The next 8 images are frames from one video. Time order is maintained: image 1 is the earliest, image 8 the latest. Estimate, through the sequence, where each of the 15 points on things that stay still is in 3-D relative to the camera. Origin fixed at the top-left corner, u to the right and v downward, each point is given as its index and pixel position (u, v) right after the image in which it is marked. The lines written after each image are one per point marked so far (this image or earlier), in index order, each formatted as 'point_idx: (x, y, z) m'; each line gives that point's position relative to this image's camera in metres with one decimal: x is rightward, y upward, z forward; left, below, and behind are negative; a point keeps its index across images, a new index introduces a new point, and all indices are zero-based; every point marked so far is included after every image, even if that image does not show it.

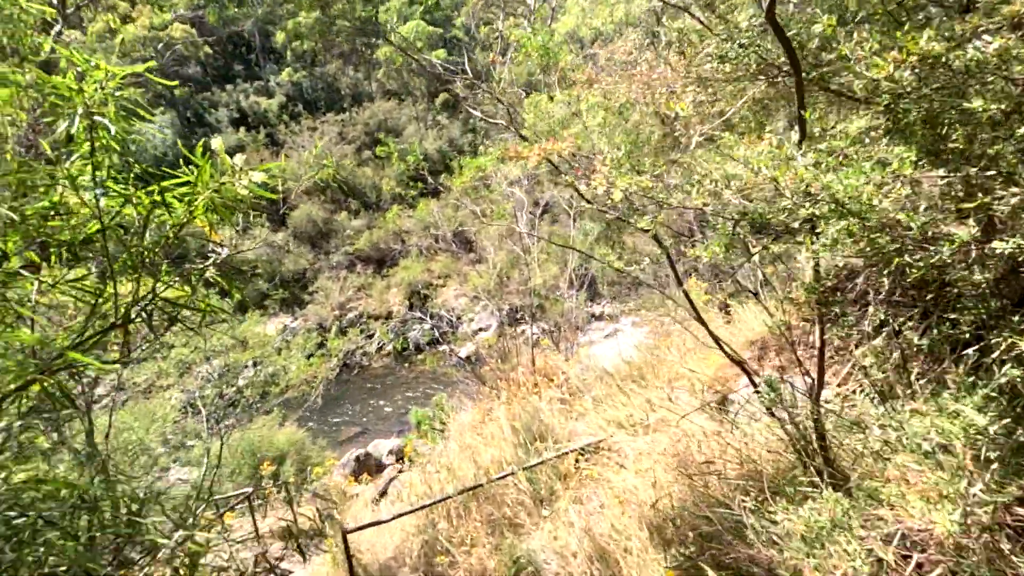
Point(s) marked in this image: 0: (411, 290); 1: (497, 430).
0: (-3.6, -0.1, +19.7) m
1: (-0.1, -1.3, +4.8) m
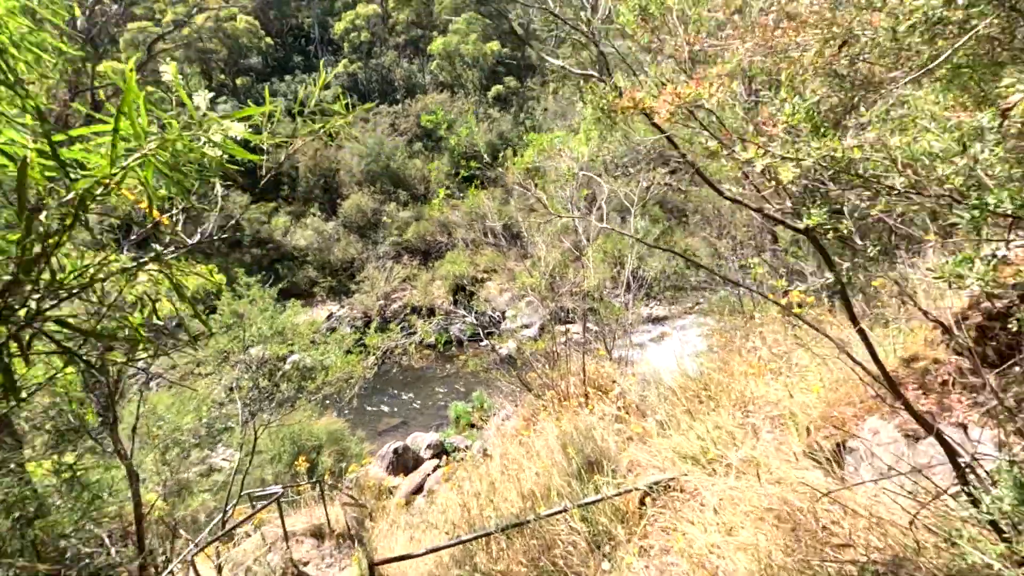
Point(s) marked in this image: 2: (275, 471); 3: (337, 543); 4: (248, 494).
0: (-2.0, +0.2, +19.5) m
1: (+0.3, -1.3, +4.3) m
2: (-4.5, -3.5, +10.3) m
3: (-1.9, -2.7, +5.7) m
4: (-2.7, -2.2, +5.7) m
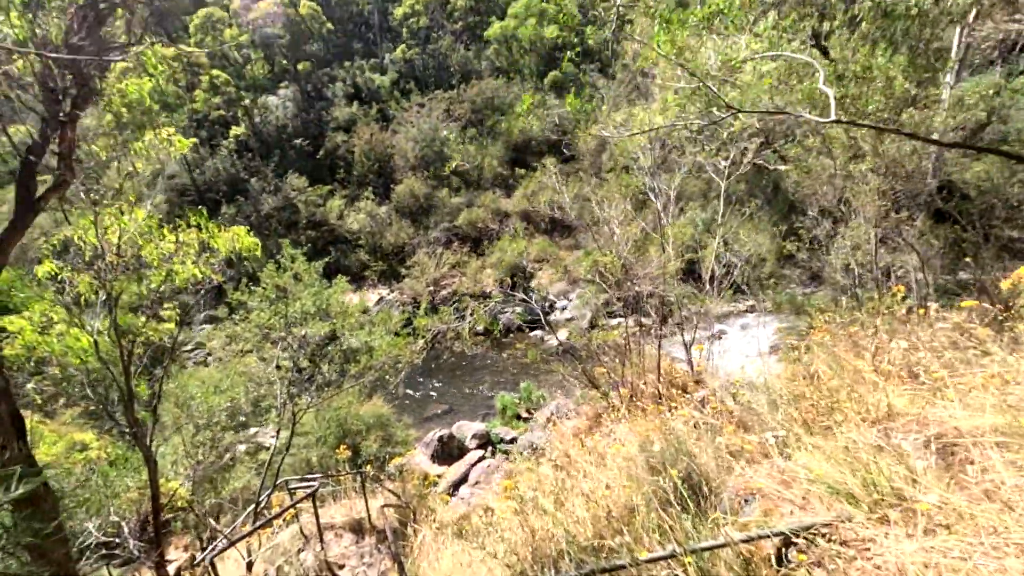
0: (-0.1, +0.6, +19.0) m
1: (+0.8, -1.2, +3.6) m
2: (-3.6, -3.1, +10.1) m
3: (-1.3, -2.5, +5.2) m
4: (-2.2, -1.9, +5.3) m
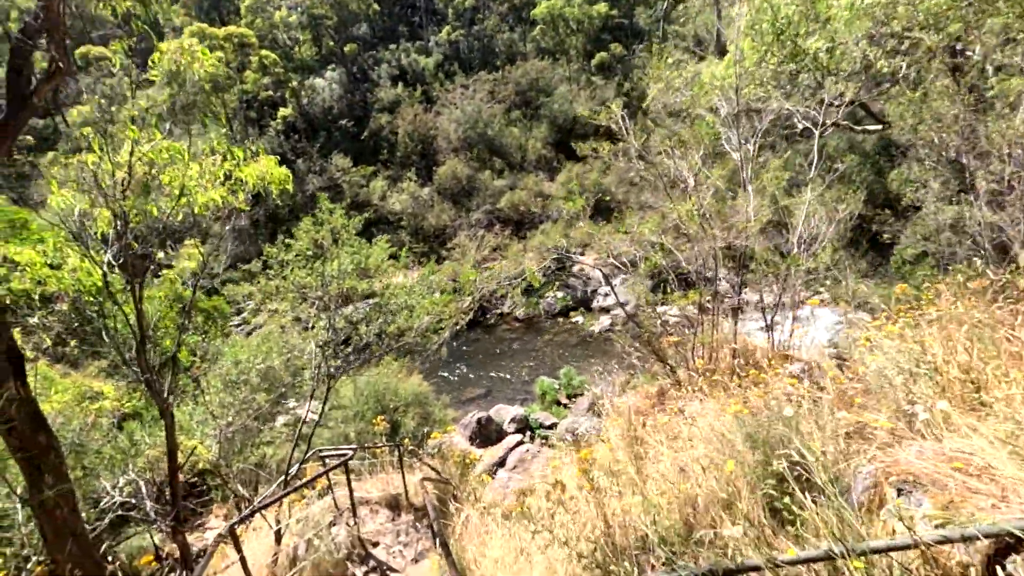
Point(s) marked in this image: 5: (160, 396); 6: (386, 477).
0: (+1.4, +1.2, +18.4) m
1: (+1.1, -0.9, +3.1) m
2: (-2.8, -2.6, +9.9) m
3: (-0.9, -2.1, +4.8) m
4: (-1.7, -1.5, +4.9) m
5: (-1.9, -0.6, +2.9) m
6: (-1.3, -2.0, +5.7) m
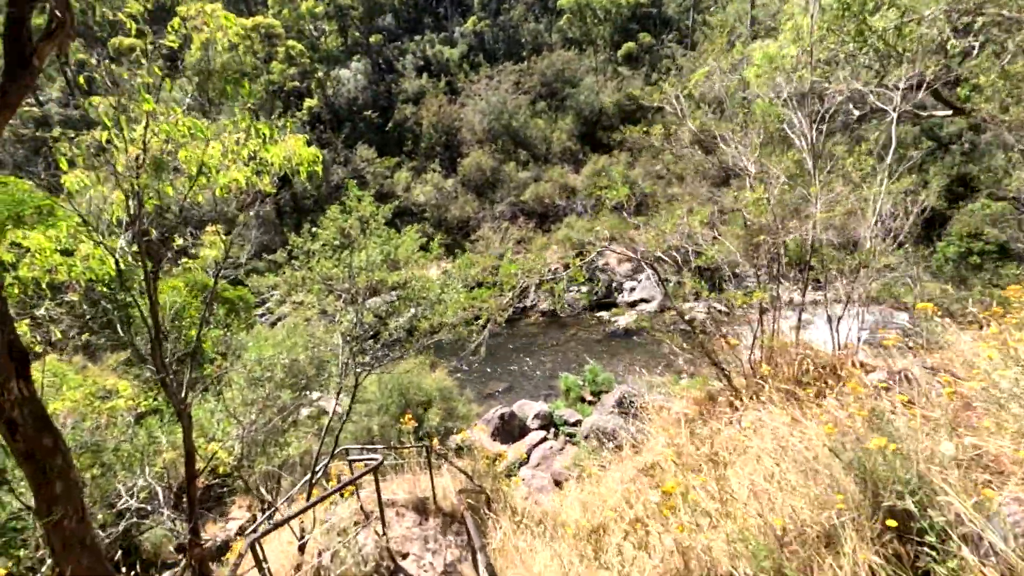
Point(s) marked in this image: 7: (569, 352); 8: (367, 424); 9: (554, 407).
0: (+2.2, +1.4, +18.0) m
1: (+1.3, -0.9, +2.7) m
2: (-2.4, -2.4, +9.7) m
3: (-0.6, -2.0, +4.6) m
4: (-1.4, -1.4, +4.7) m
5: (-1.7, -0.5, +2.7) m
6: (-1.0, -1.9, +5.4) m
7: (+1.7, -1.9, +16.1) m
8: (-2.6, -2.4, +9.5) m
9: (+0.9, -2.7, +12.0) m
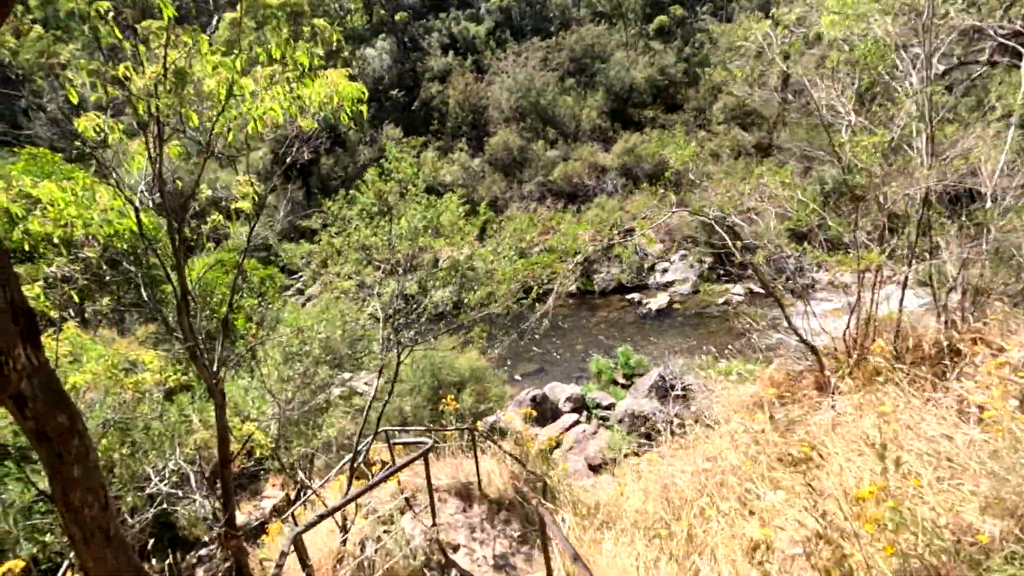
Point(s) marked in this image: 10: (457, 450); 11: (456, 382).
0: (+3.2, +2.0, +17.4) m
1: (+1.7, -0.7, +2.3) m
2: (-1.7, -2.0, +9.4) m
3: (-0.2, -1.8, +4.2) m
4: (-1.0, -1.2, +4.4) m
5: (-1.3, -0.4, +2.4) m
6: (-0.5, -1.7, +5.1) m
7: (+2.6, -1.3, +15.7) m
8: (-1.9, -2.0, +9.3) m
9: (+1.7, -2.2, +11.6) m
10: (-0.6, -1.7, +5.6) m
11: (-1.0, -1.7, +10.0) m
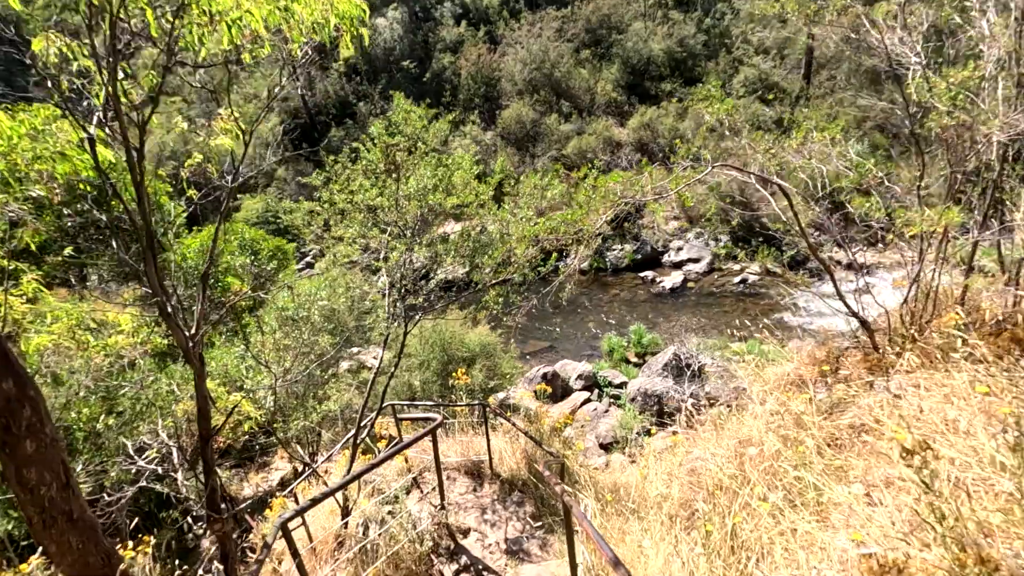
0: (+3.6, +2.8, +16.9) m
1: (+1.8, -0.5, +1.9) m
2: (-1.5, -1.5, +9.2) m
3: (-0.1, -1.5, +4.0) m
4: (-0.9, -0.9, +4.1) m
5: (-1.3, -0.2, +2.1) m
6: (-0.4, -1.4, +4.9) m
7: (+2.9, -0.7, +15.3) m
8: (-1.7, -1.5, +9.0) m
9: (+1.9, -1.7, +11.3) m
10: (-0.4, -1.4, +5.3) m
11: (-0.8, -1.2, +9.7) m
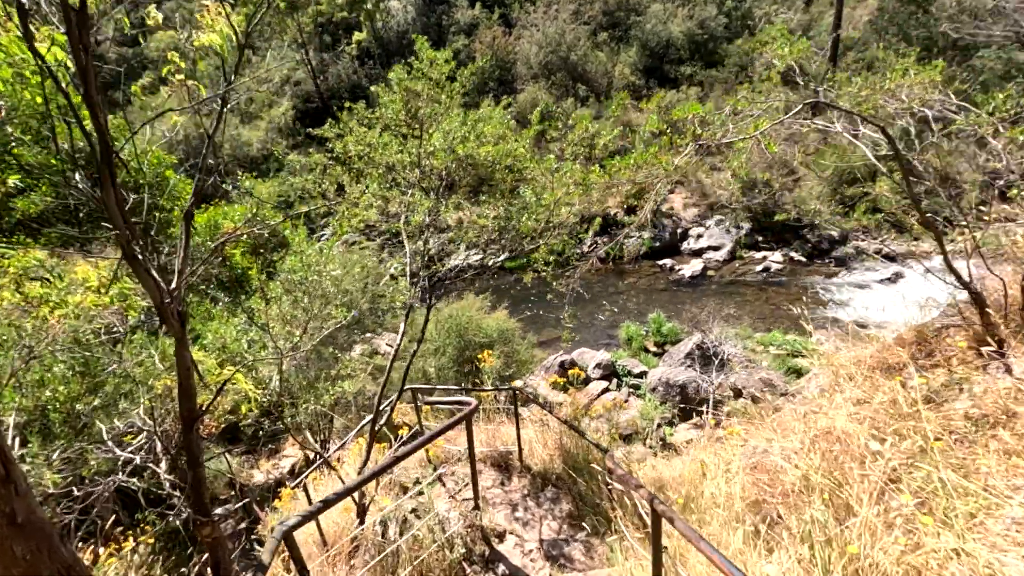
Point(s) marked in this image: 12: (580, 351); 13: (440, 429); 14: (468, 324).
0: (+4.1, +3.2, +16.3) m
1: (+2.0, -0.4, +1.4) m
2: (-1.2, -1.2, +8.8) m
3: (+0.2, -1.3, +3.5) m
4: (-0.7, -0.7, +3.7) m
5: (-1.1, 0.0, +1.6) m
6: (-0.2, -1.1, +4.4) m
7: (+3.4, -0.3, +14.8) m
8: (-1.4, -1.2, +8.6) m
9: (+2.3, -1.4, +10.8) m
10: (-0.2, -1.1, +4.9) m
11: (-0.5, -0.9, +9.3) m
12: (+1.5, -1.3, +10.9) m
13: (-0.5, -0.8, +3.1) m
14: (-0.7, -0.6, +9.4) m
